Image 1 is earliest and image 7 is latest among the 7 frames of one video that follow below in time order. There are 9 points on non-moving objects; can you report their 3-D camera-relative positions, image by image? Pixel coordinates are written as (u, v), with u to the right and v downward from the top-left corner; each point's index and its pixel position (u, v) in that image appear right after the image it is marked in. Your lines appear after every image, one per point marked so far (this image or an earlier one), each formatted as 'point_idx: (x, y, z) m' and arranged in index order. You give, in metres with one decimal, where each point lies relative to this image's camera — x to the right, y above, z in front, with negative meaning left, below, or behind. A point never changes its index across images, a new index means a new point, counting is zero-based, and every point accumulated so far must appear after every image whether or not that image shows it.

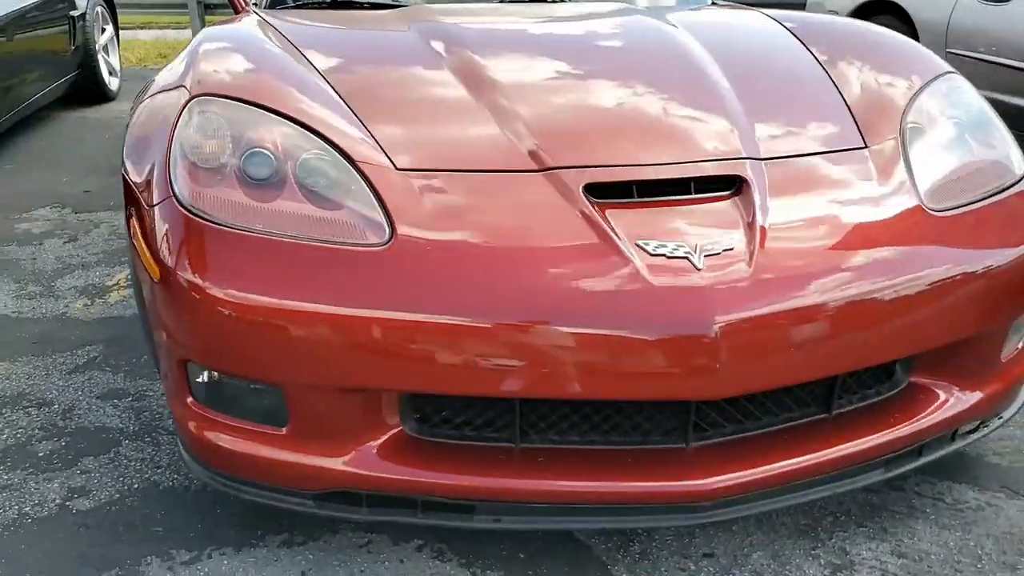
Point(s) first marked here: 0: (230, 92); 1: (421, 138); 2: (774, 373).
0: (-0.6, +0.4, +1.7) m
1: (-0.2, +0.3, +1.6) m
2: (+0.5, -0.1, +1.4) m
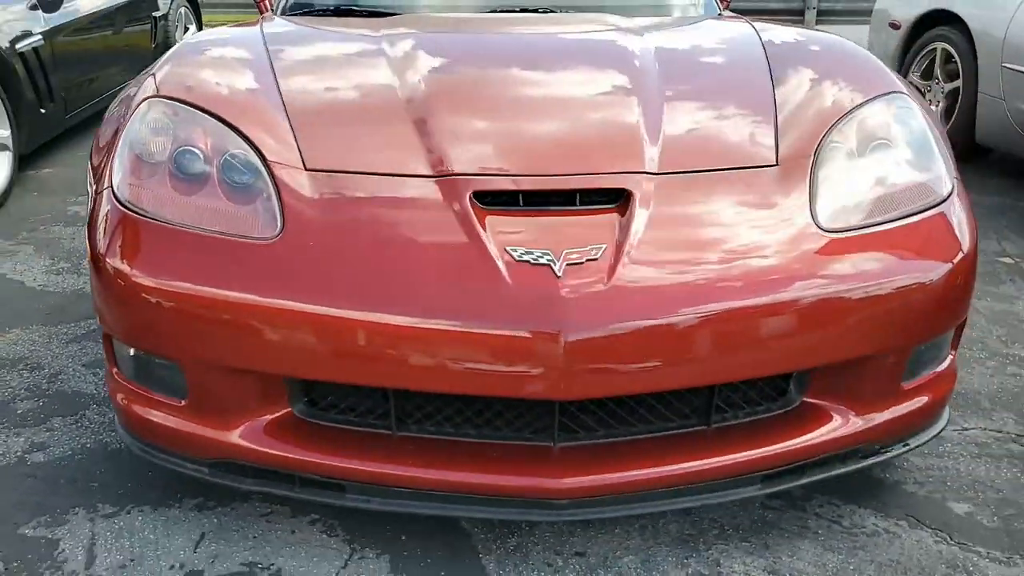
0: (-0.8, +0.4, +1.9) m
1: (-0.4, +0.3, +1.7) m
2: (+0.2, -0.2, +1.5) m
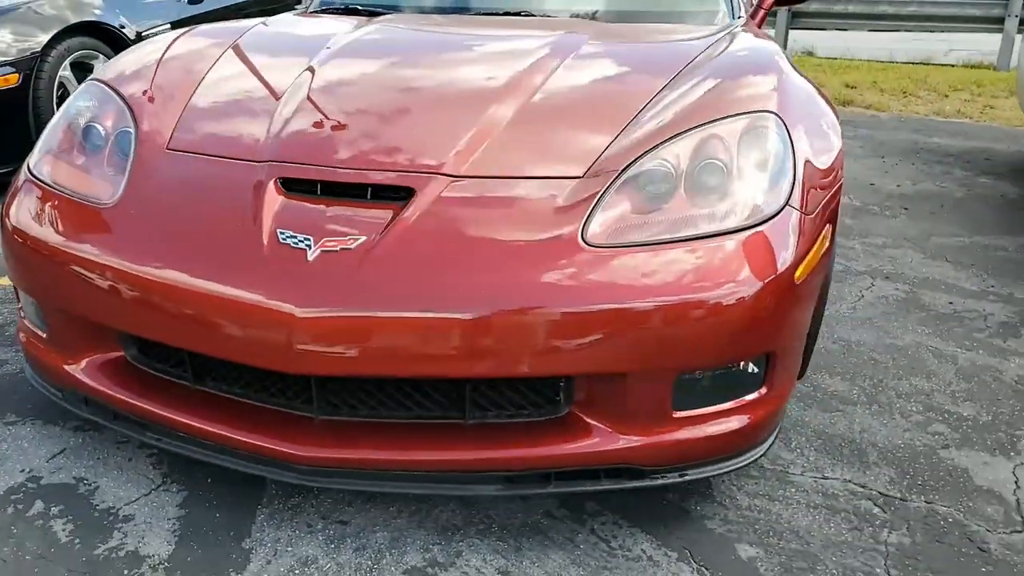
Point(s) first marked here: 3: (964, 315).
0: (-1.1, +0.6, +2.2) m
1: (-0.8, +0.4, +2.0) m
2: (-0.3, -0.1, +1.6) m
3: (+1.6, -0.1, +2.8) m
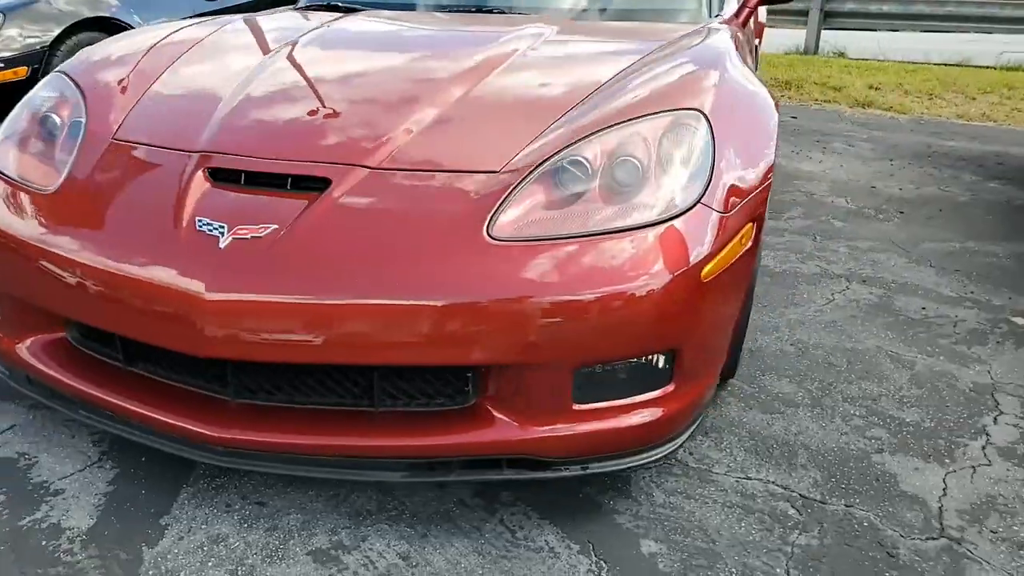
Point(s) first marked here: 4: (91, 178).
0: (-1.2, +0.6, +2.3) m
1: (-0.9, +0.4, +2.1) m
2: (-0.5, -0.1, +1.6) m
3: (+1.5, -0.1, +2.8) m
4: (-1.0, +0.3, +1.9) m
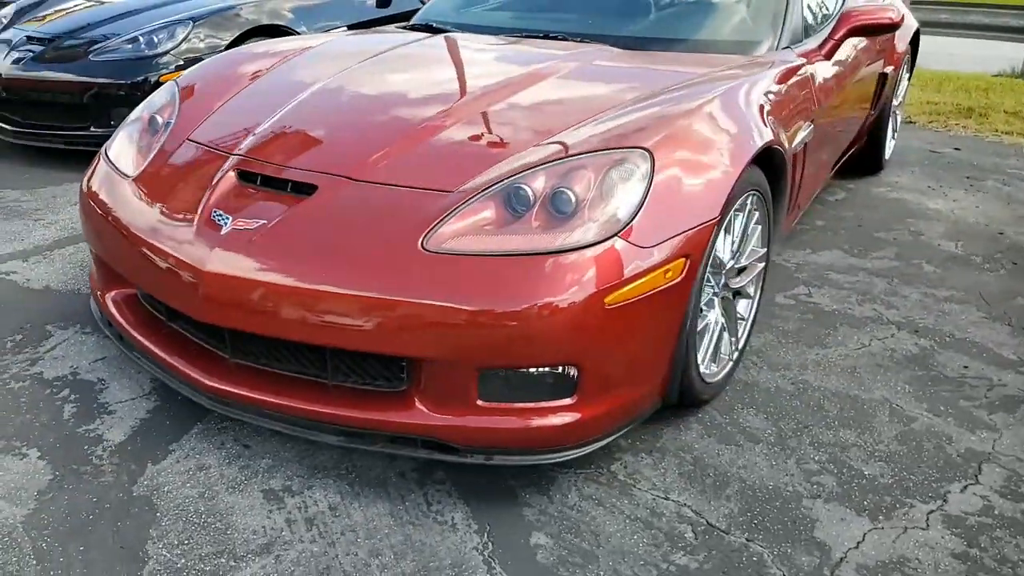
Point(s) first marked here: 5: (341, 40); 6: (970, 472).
0: (-1.1, +0.7, +2.8) m
1: (-0.9, +0.5, +2.5) m
2: (-0.7, -0.1, +2.0) m
3: (+1.5, -0.3, +2.6) m
4: (-1.1, +0.4, +2.4) m
5: (-0.7, +1.0, +3.3) m
6: (+1.2, -0.5, +2.2) m
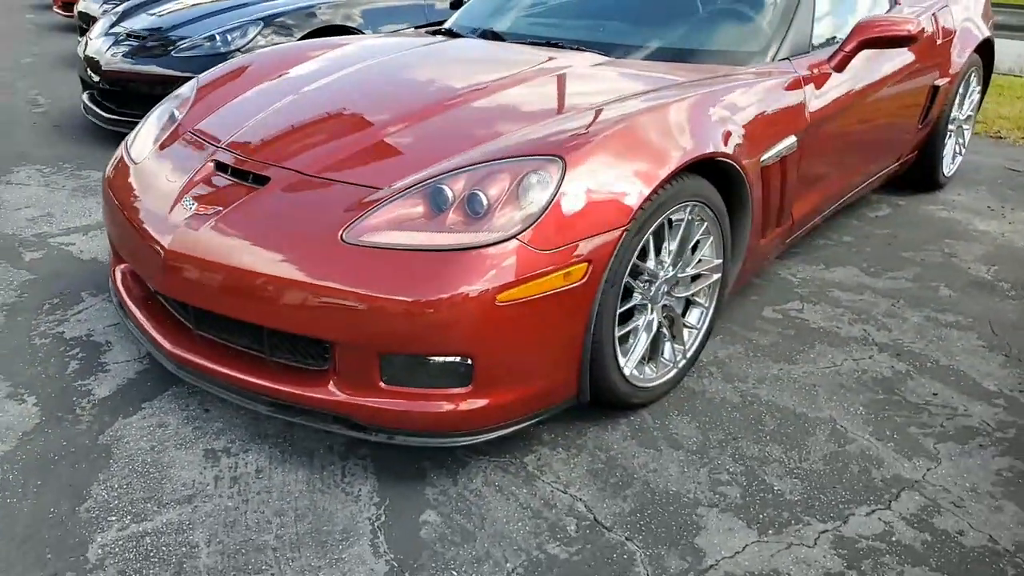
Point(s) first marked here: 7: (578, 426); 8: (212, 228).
0: (-1.2, +0.8, +3.1) m
1: (-1.0, +0.6, +2.8) m
2: (-0.9, 0.0, +2.3) m
3: (+1.3, -0.4, +2.5) m
4: (-1.2, +0.4, +2.7) m
5: (-0.7, +1.1, +3.6) m
6: (+1.0, -0.6, +2.1) m
7: (+0.2, -0.4, +2.4) m
8: (-0.8, +0.2, +2.3) m
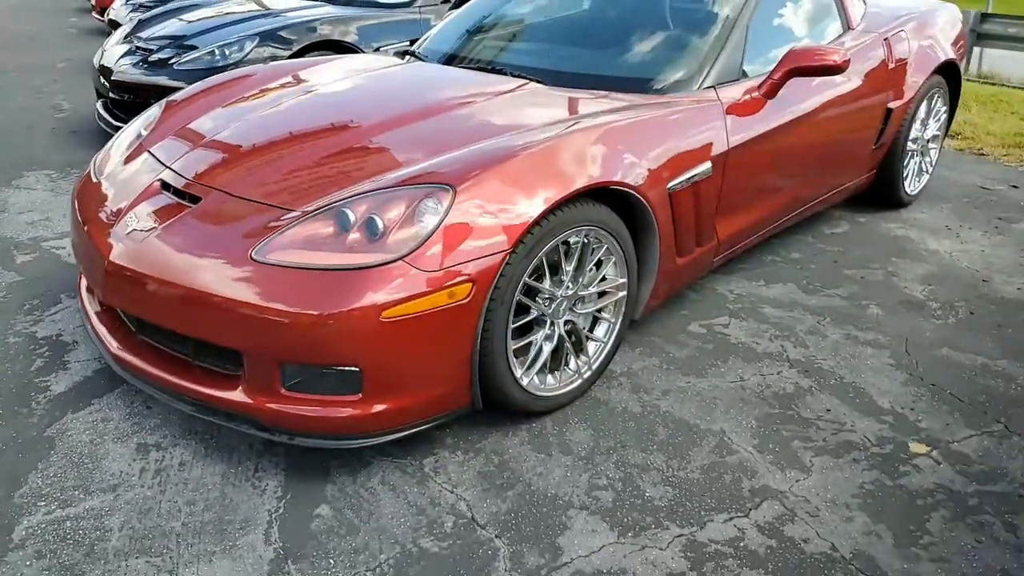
0: (-1.4, +0.8, +3.4) m
1: (-1.3, +0.6, +3.0) m
2: (-1.2, 0.0, +2.5) m
3: (+1.0, -0.5, +2.7) m
4: (-1.4, +0.4, +3.0) m
5: (-0.9, +1.1, +3.8) m
6: (+0.7, -0.6, +2.3) m
7: (-0.1, -0.5, +2.6) m
8: (-1.1, +0.1, +2.5) m
